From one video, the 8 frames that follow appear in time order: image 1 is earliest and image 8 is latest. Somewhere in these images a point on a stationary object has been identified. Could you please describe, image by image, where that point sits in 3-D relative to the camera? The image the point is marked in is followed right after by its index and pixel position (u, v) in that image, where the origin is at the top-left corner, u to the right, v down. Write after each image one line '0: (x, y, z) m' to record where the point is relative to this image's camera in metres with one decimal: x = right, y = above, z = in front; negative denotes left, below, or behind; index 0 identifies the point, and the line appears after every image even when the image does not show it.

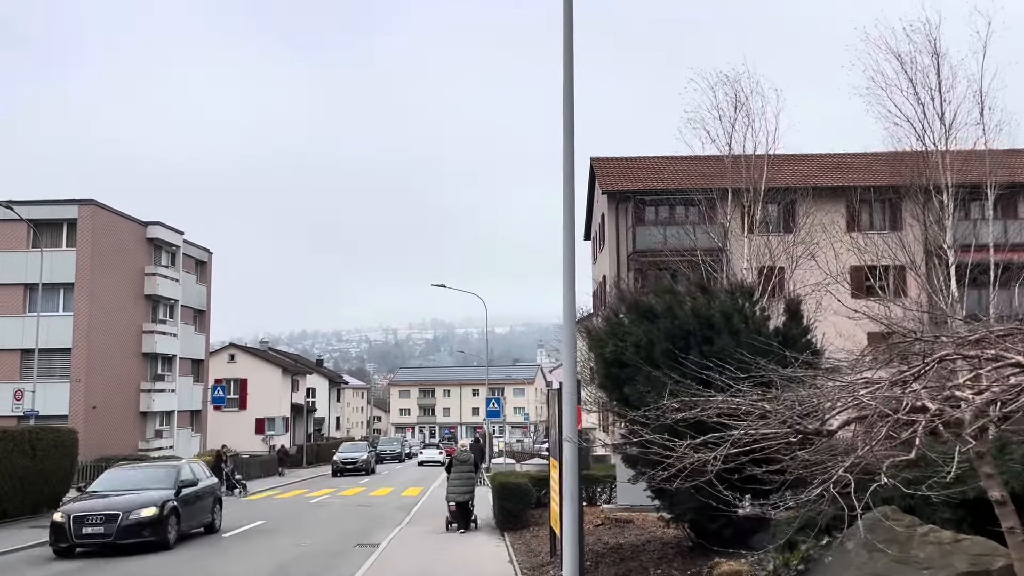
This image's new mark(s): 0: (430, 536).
0: (-1.5, -4.6, +15.1) m
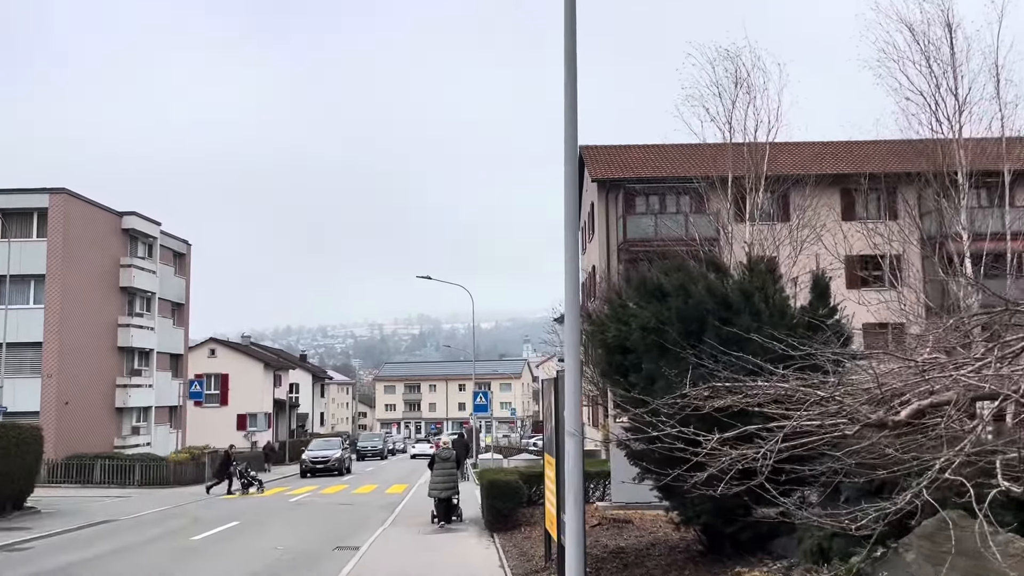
0: (-1.7, -4.3, +14.2) m
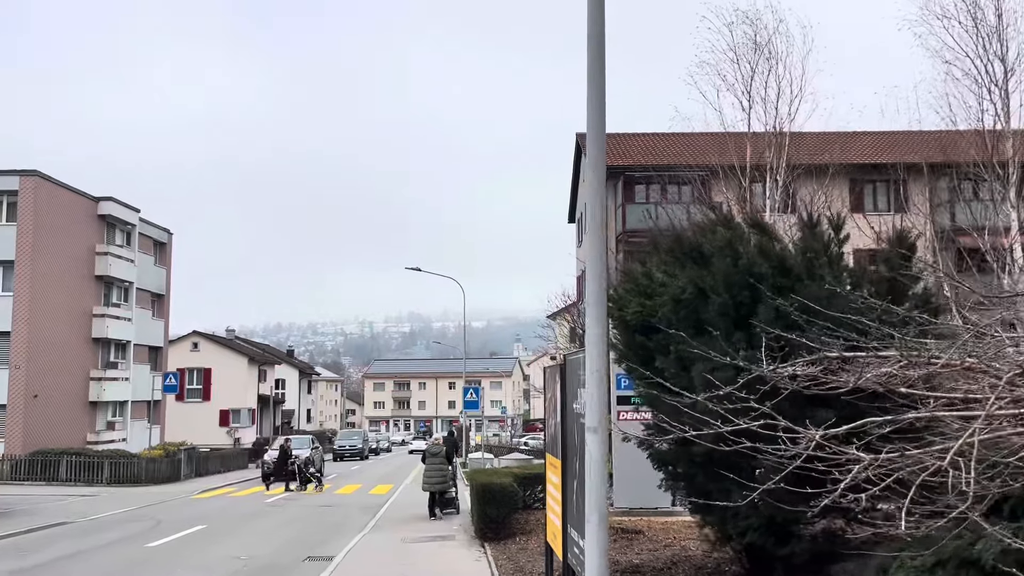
0: (-1.8, -4.0, +12.7) m
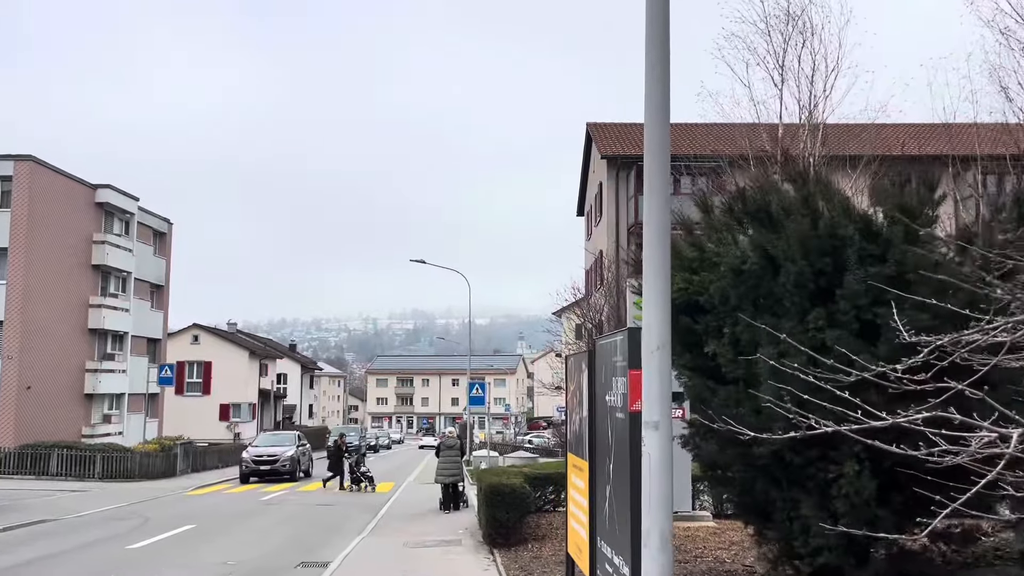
0: (-1.6, -3.8, +11.7) m
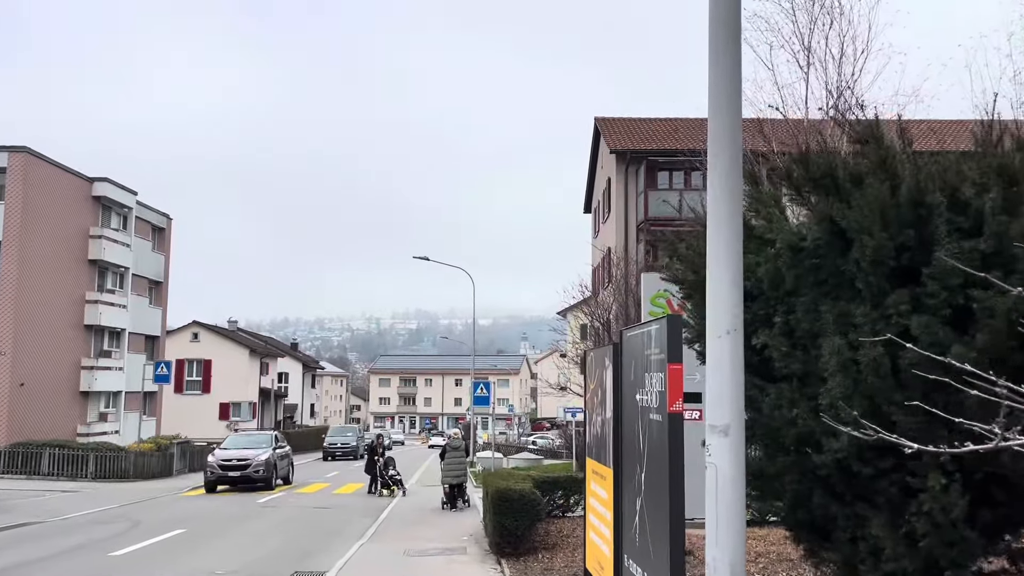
0: (-1.5, -3.7, +11.0) m
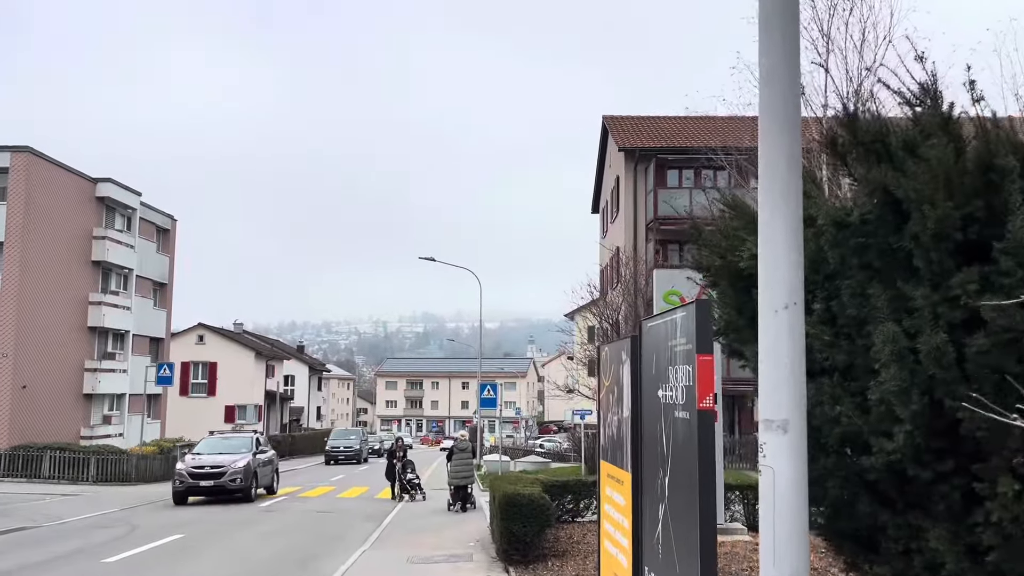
0: (-1.4, -3.6, +10.6) m
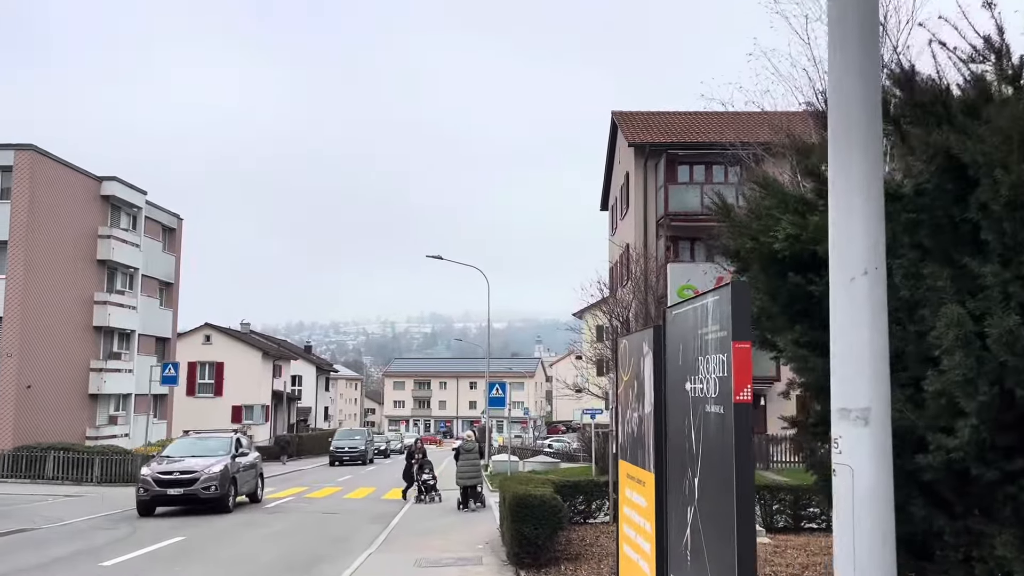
0: (-1.3, -3.6, +10.2) m
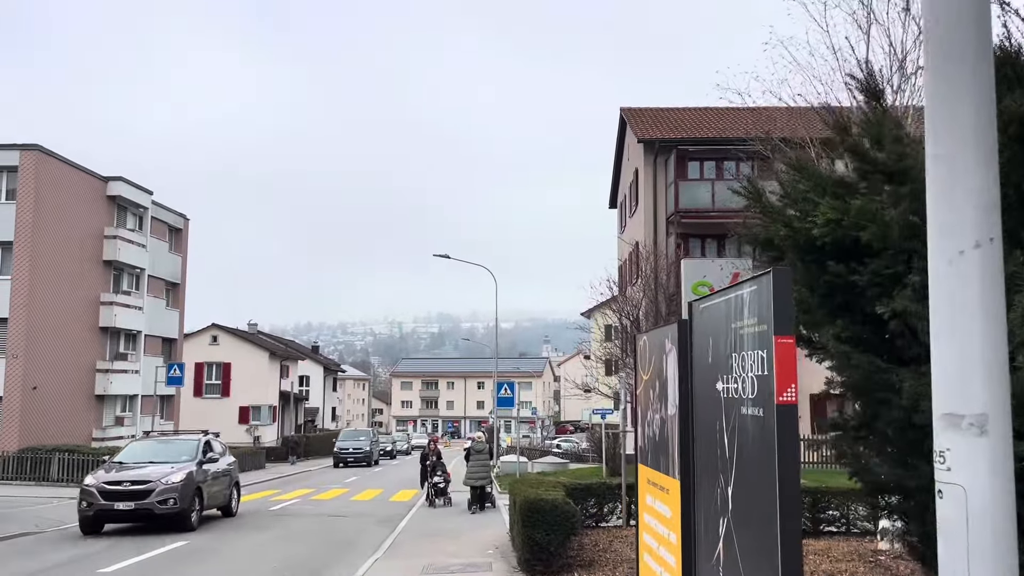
0: (-1.2, -3.5, +9.9) m
